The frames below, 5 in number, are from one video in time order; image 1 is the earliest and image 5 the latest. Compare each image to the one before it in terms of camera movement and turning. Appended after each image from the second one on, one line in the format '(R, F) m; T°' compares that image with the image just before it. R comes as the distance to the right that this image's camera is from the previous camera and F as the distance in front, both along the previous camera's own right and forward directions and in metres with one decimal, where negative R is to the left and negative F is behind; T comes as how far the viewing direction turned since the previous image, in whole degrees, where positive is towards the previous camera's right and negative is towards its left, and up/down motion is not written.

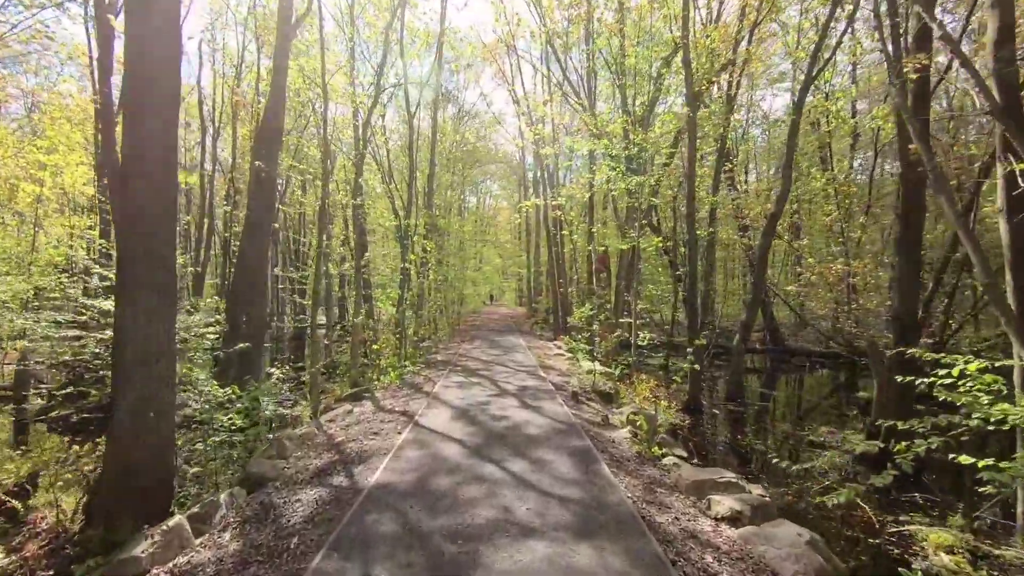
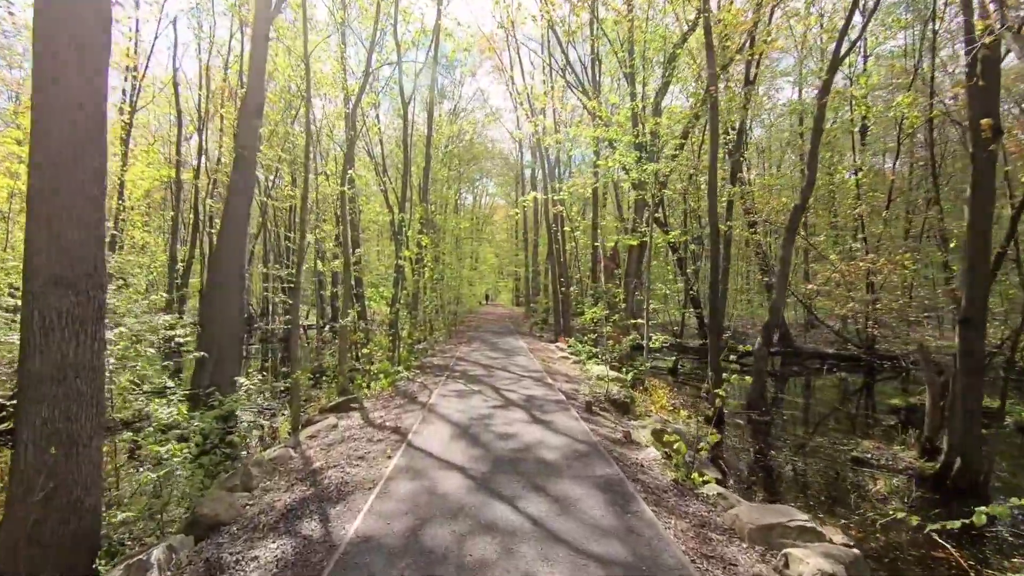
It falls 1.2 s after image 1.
(-0.1, +1.0) m; 0°
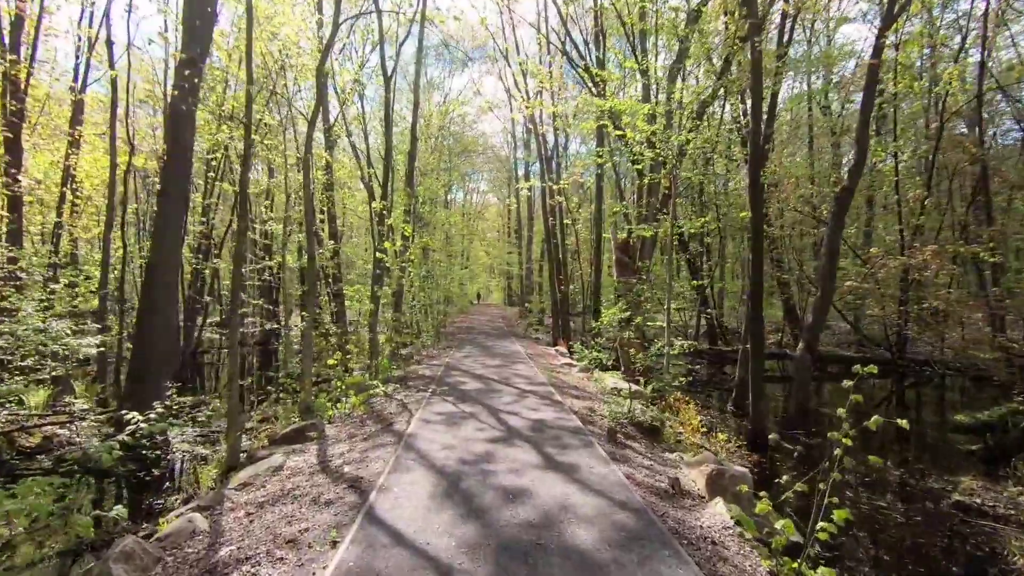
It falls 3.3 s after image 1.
(-0.1, +1.7) m; +1°
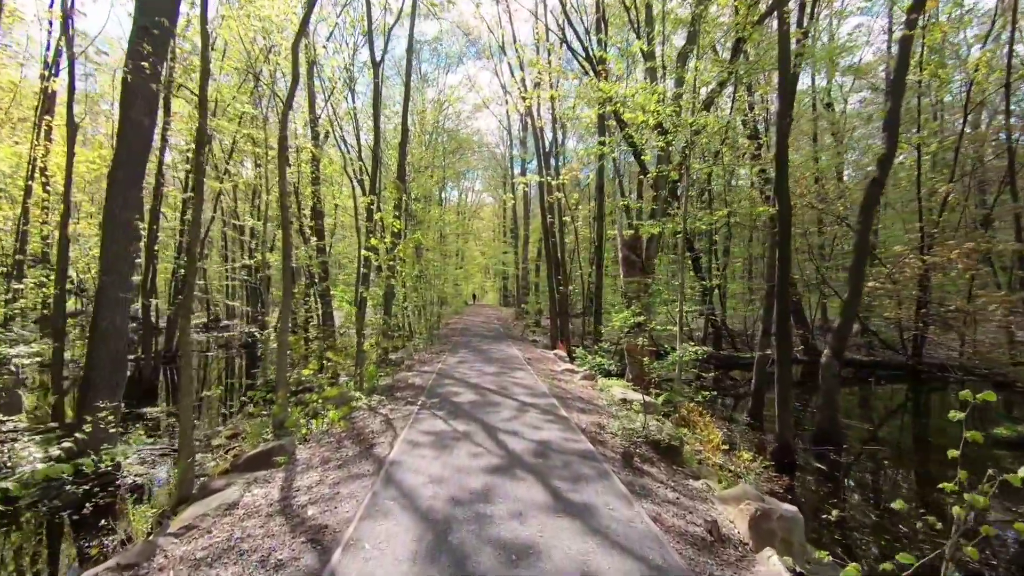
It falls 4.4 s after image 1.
(0.0, +0.9) m; 0°
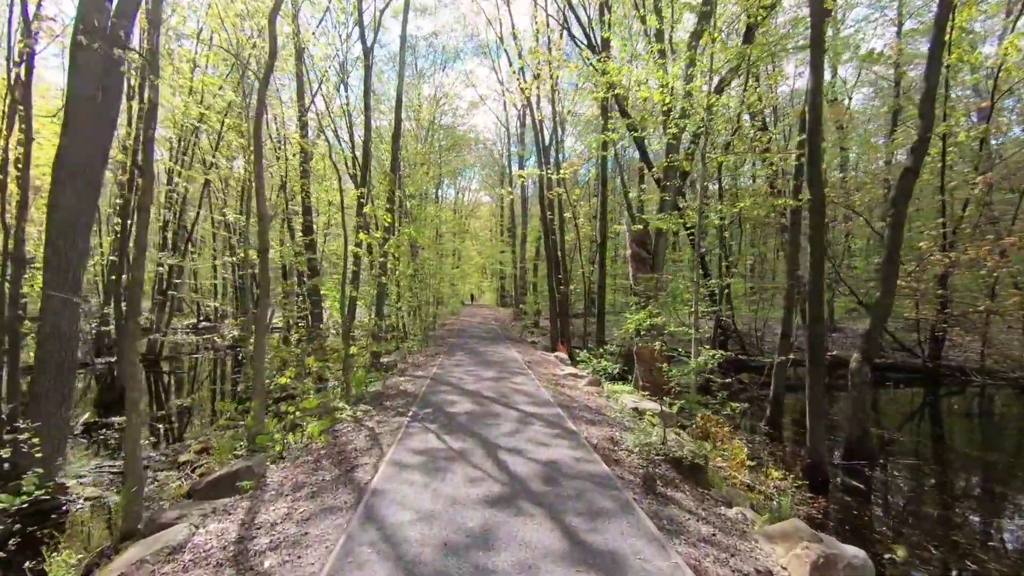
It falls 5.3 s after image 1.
(-0.1, +0.8) m; 0°
